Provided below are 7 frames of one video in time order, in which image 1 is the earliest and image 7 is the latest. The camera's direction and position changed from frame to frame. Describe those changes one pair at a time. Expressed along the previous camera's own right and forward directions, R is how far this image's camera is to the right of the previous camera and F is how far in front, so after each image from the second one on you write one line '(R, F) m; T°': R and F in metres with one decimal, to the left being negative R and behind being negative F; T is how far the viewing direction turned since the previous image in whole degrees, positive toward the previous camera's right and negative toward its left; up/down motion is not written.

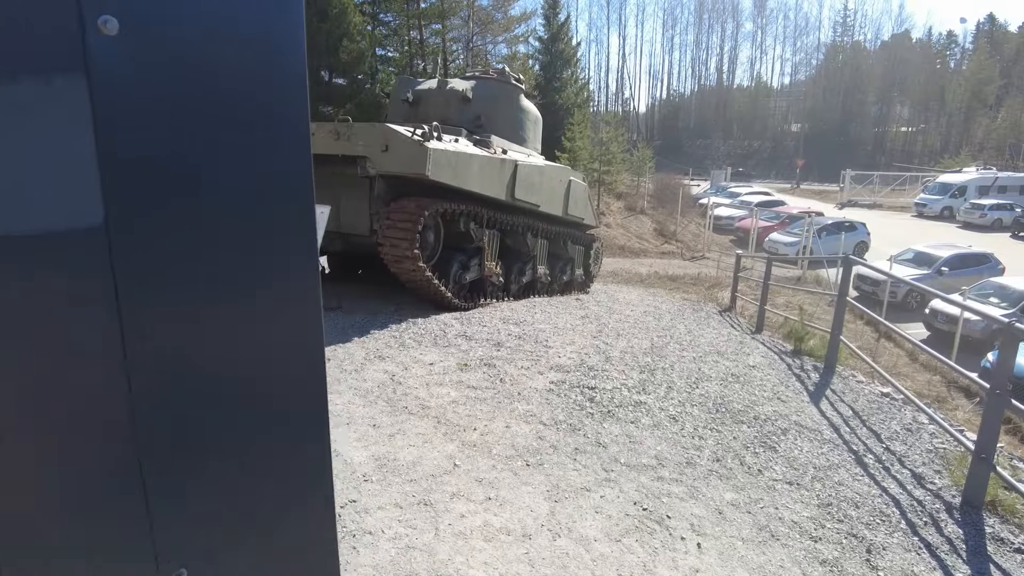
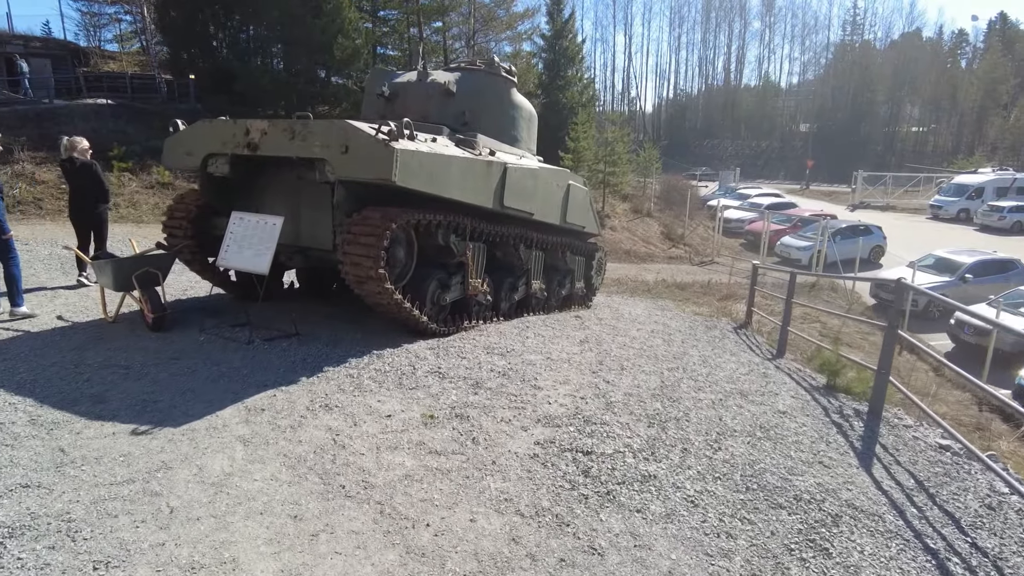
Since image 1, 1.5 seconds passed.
(+0.2, +1.0) m; -1°
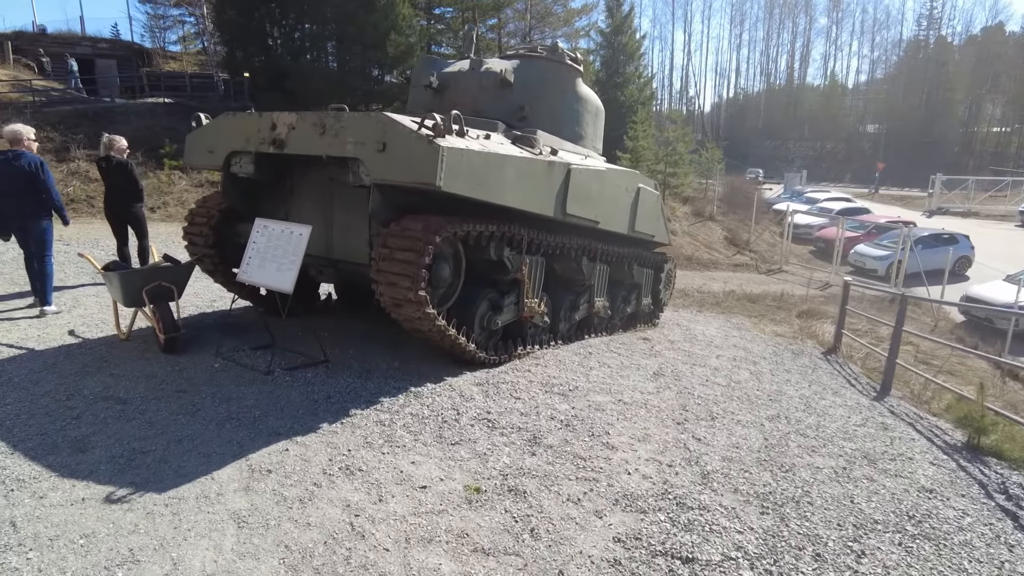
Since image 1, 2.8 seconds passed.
(-0.1, +1.0) m; -4°
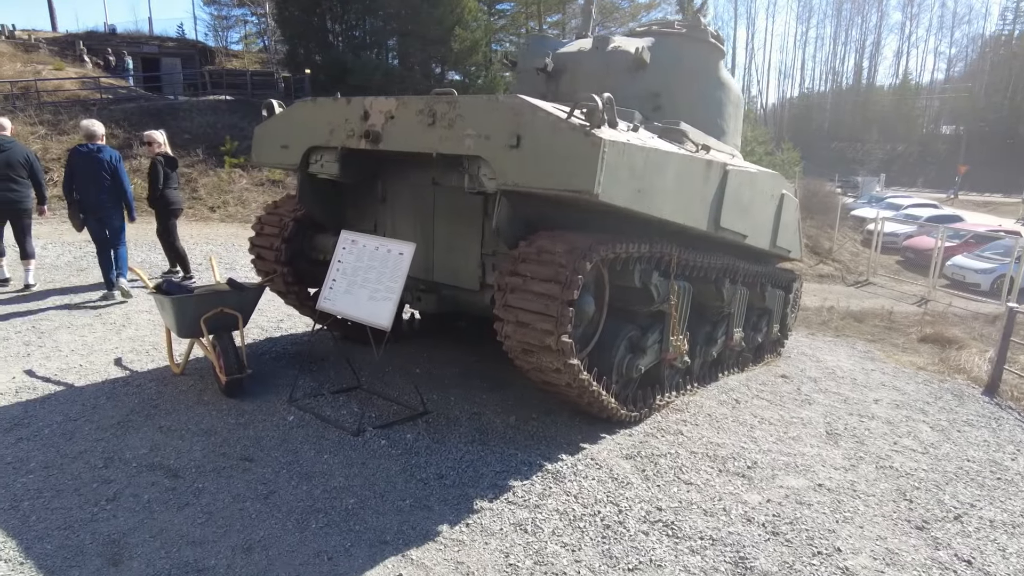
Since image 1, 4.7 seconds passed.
(-0.7, +1.2) m; -4°
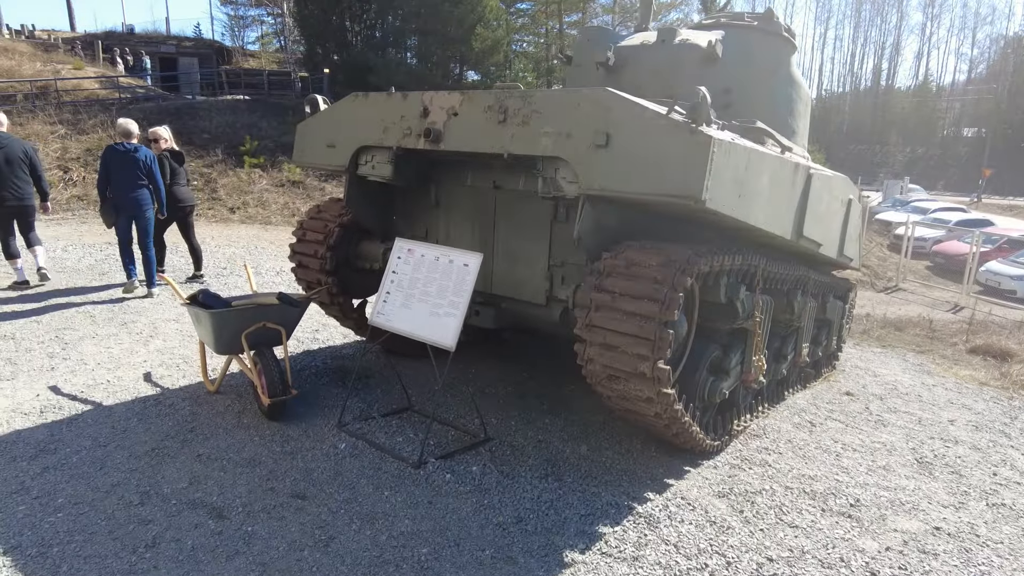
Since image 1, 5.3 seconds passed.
(-0.4, +0.4) m; -1°
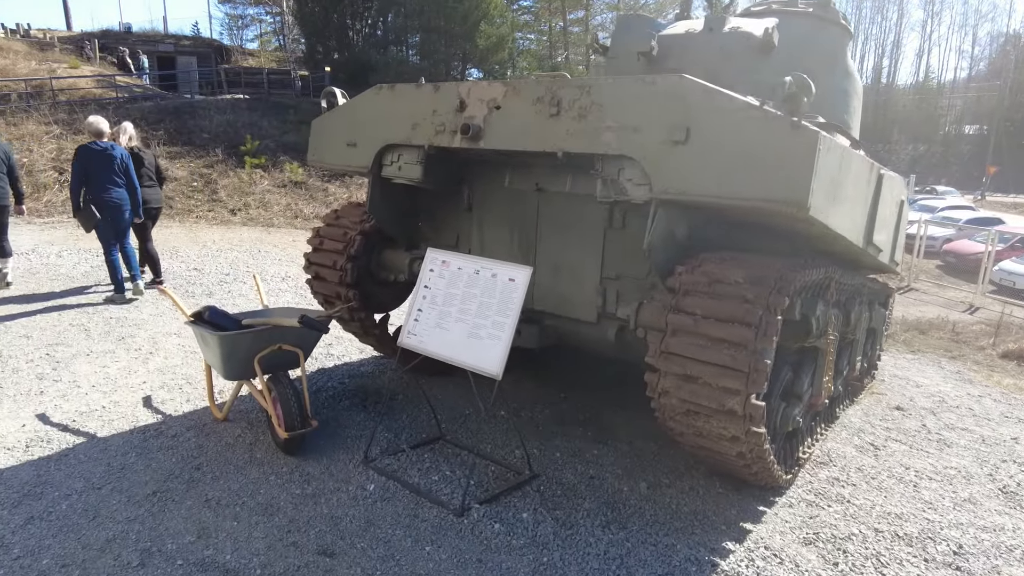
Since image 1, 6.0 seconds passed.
(-0.3, +0.5) m; 0°
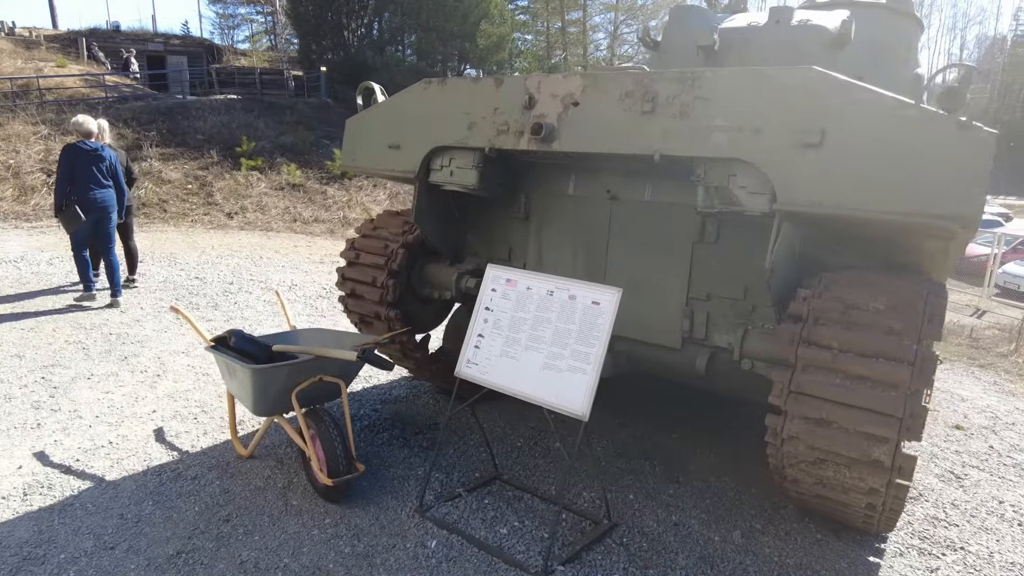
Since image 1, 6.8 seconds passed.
(-0.4, +0.4) m; +1°
